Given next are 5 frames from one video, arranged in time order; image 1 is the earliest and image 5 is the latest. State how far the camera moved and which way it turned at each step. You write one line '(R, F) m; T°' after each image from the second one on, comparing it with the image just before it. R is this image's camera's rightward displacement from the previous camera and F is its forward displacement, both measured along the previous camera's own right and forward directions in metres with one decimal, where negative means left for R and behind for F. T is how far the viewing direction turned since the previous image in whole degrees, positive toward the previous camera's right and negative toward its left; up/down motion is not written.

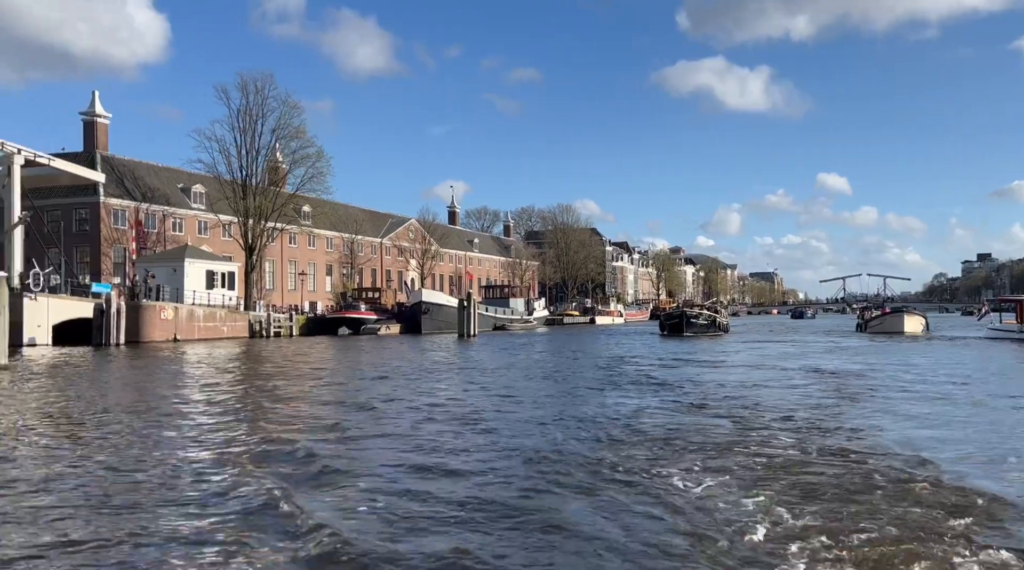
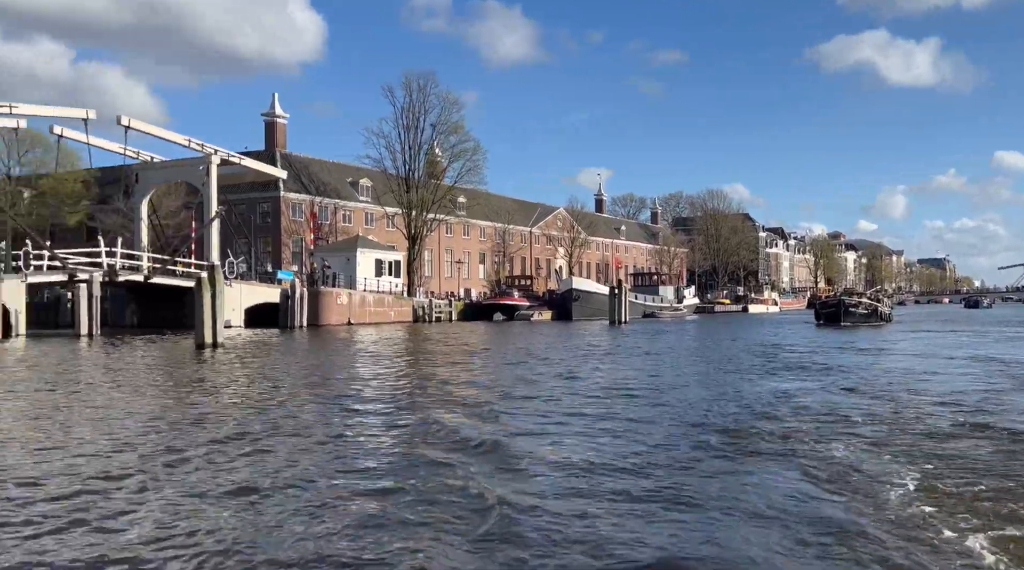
(-0.2, -1.8) m; -9°
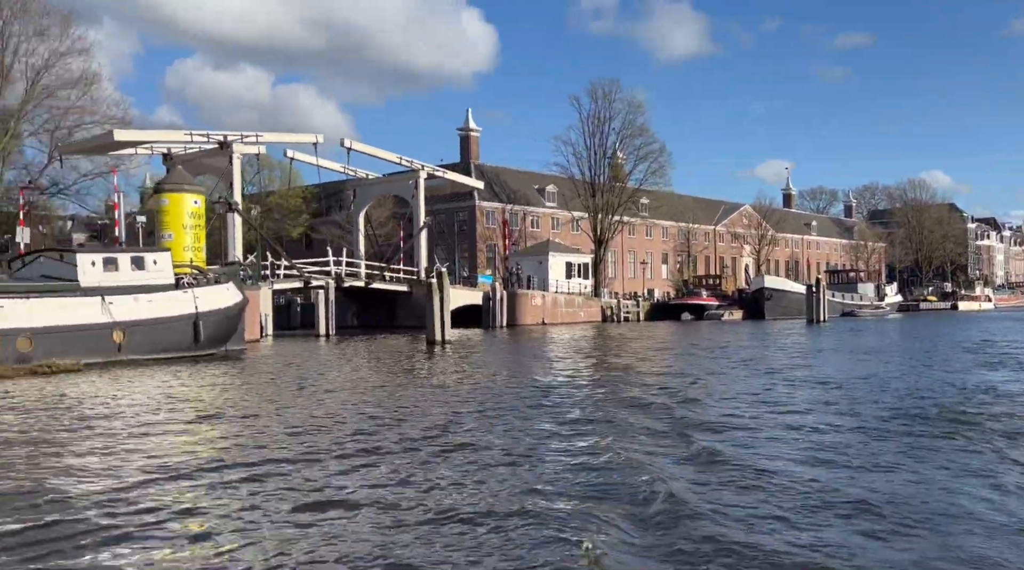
(-0.4, -2.1) m; -11°
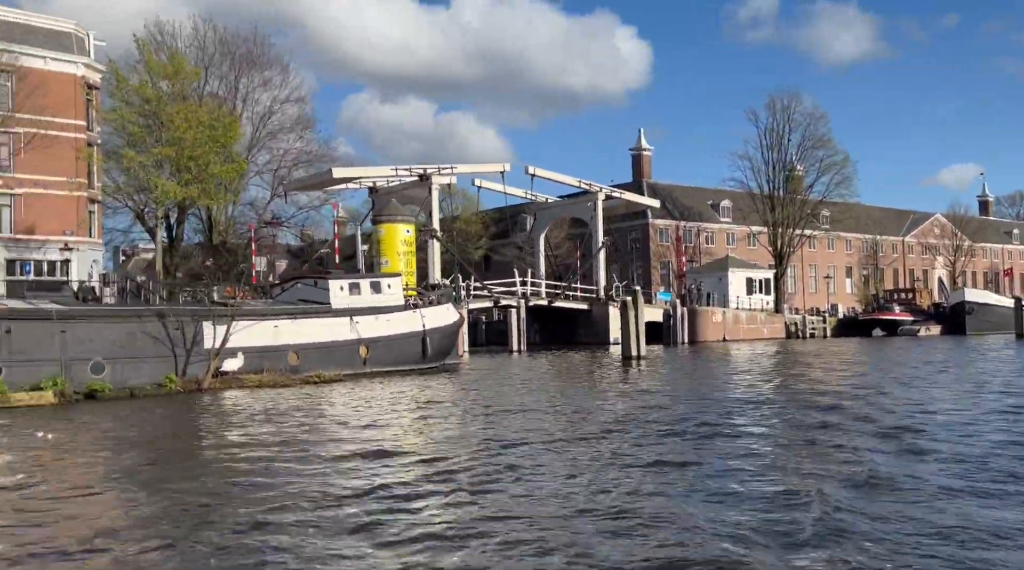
(-0.6, -1.6) m; -11°
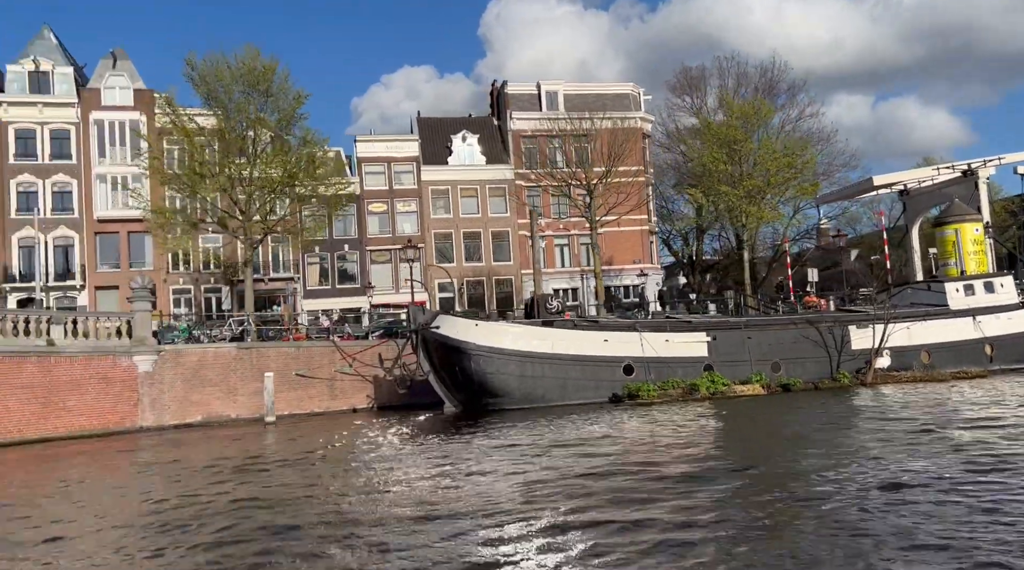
(-1.9, -3.4) m; -30°
